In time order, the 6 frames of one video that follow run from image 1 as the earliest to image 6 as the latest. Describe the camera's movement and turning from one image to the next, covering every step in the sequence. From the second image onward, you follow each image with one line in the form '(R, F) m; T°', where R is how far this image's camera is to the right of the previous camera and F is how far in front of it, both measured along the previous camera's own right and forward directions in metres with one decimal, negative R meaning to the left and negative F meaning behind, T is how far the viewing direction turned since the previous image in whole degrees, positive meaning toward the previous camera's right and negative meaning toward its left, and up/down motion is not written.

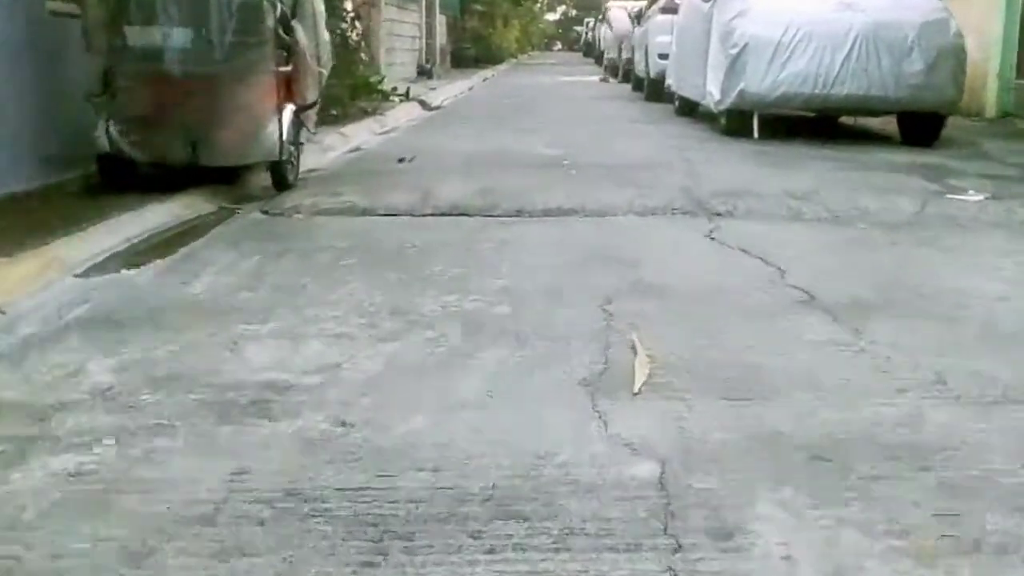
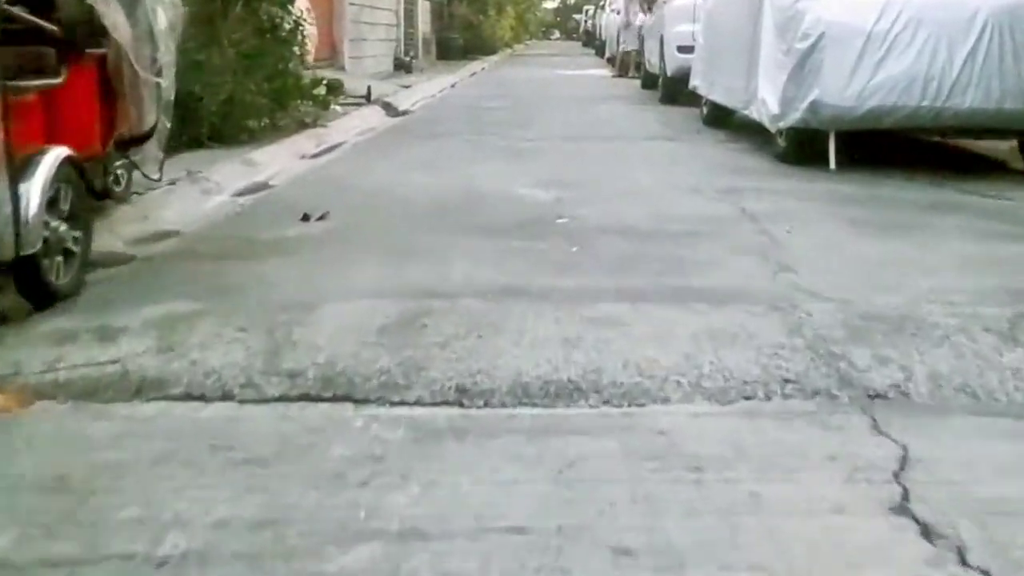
(+0.2, +4.3) m; 0°
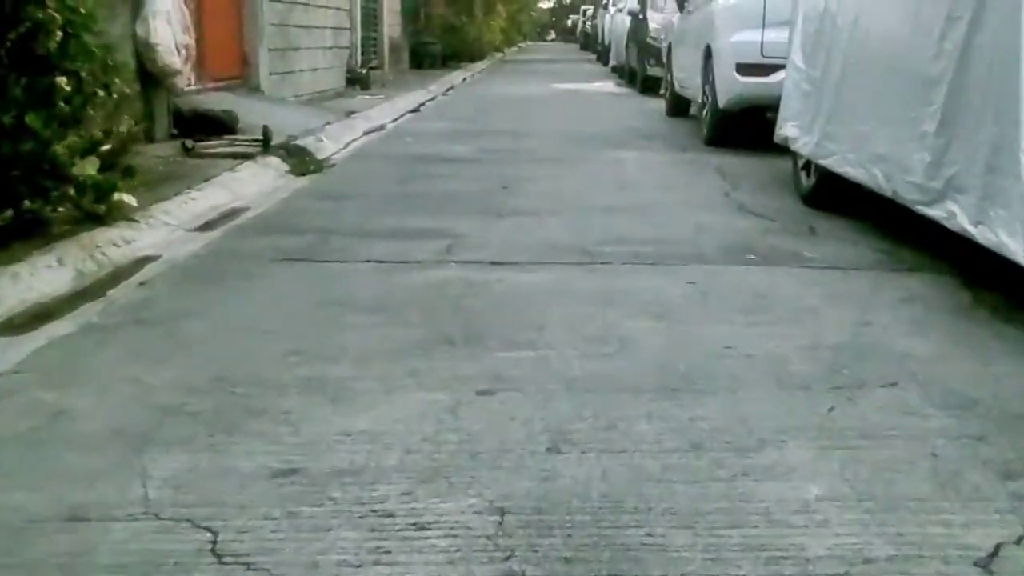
(+0.2, +6.6) m; 0°
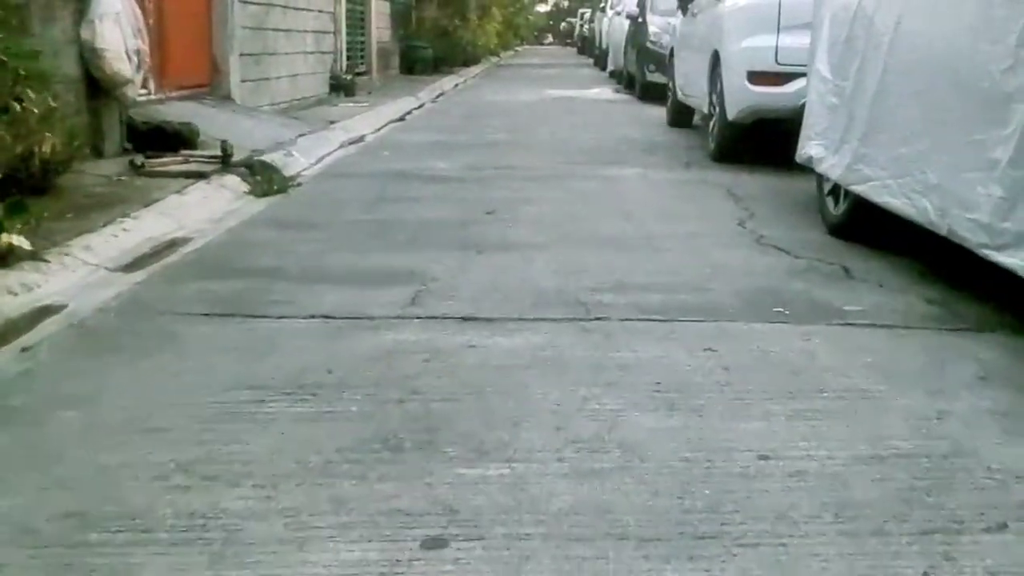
(+0.1, +1.3) m; 0°
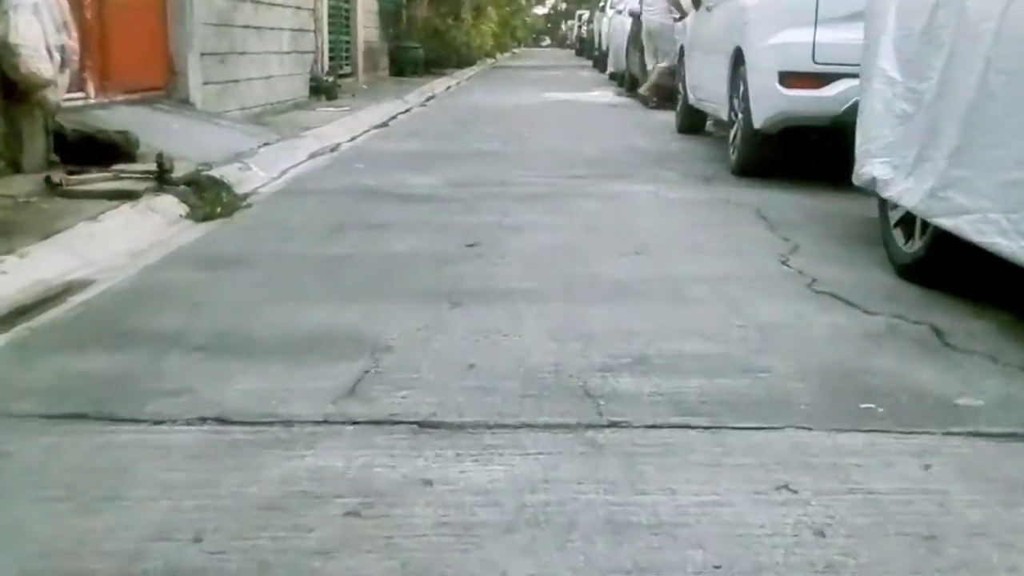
(+0.1, +1.7) m; 0°
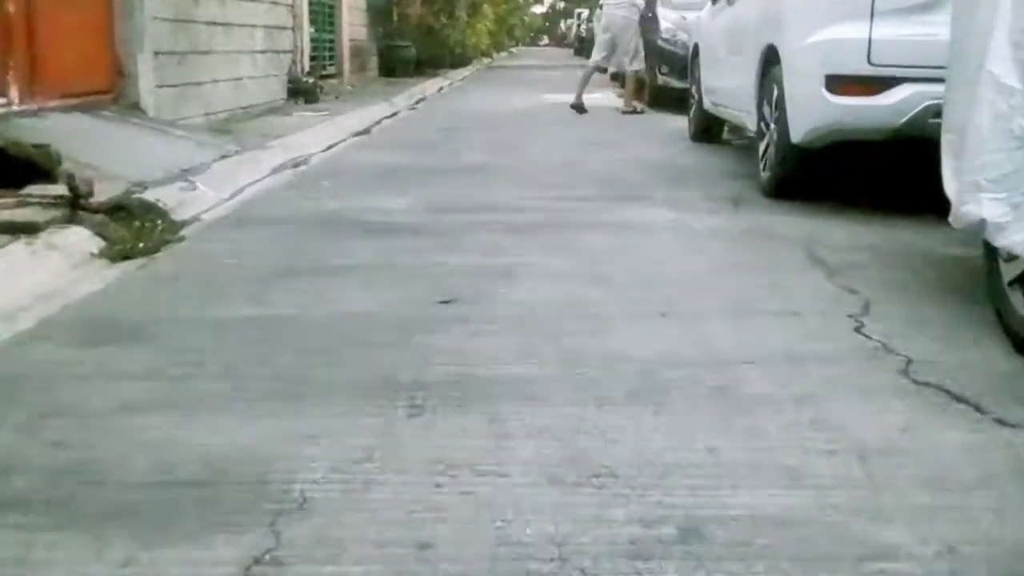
(0.0, +1.7) m; 0°
